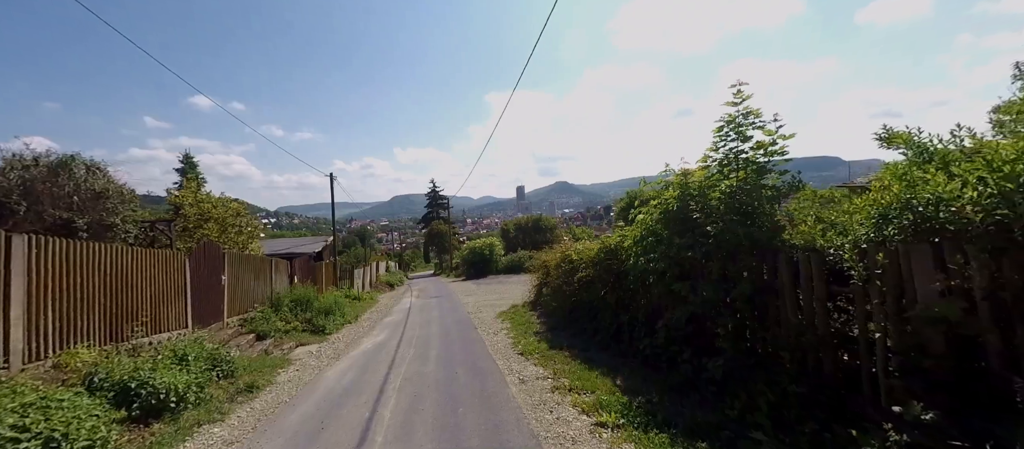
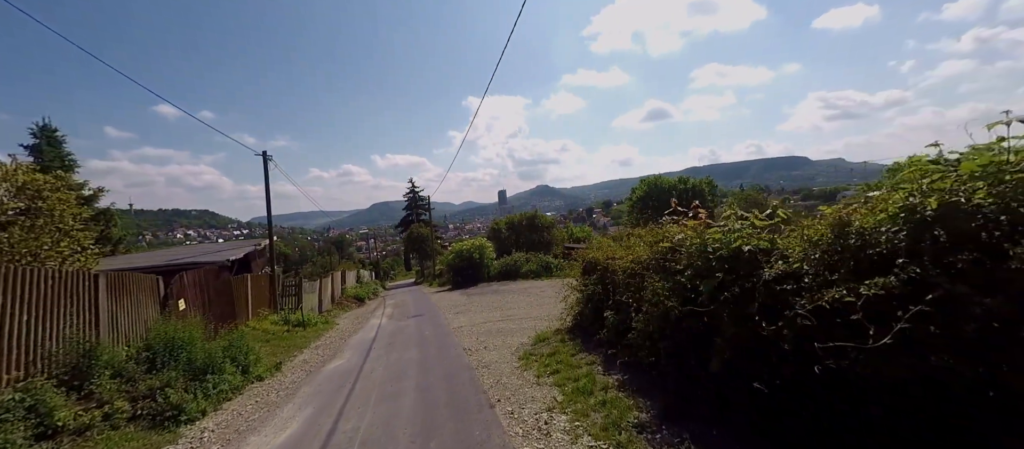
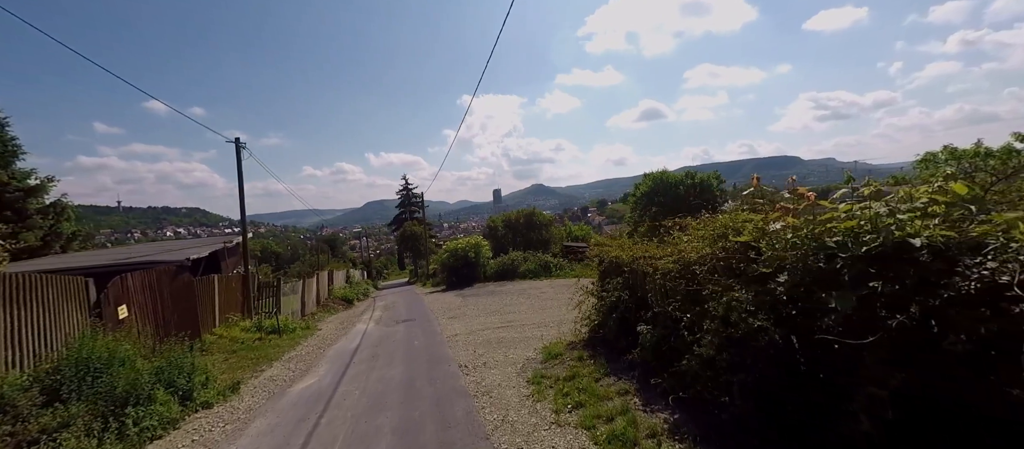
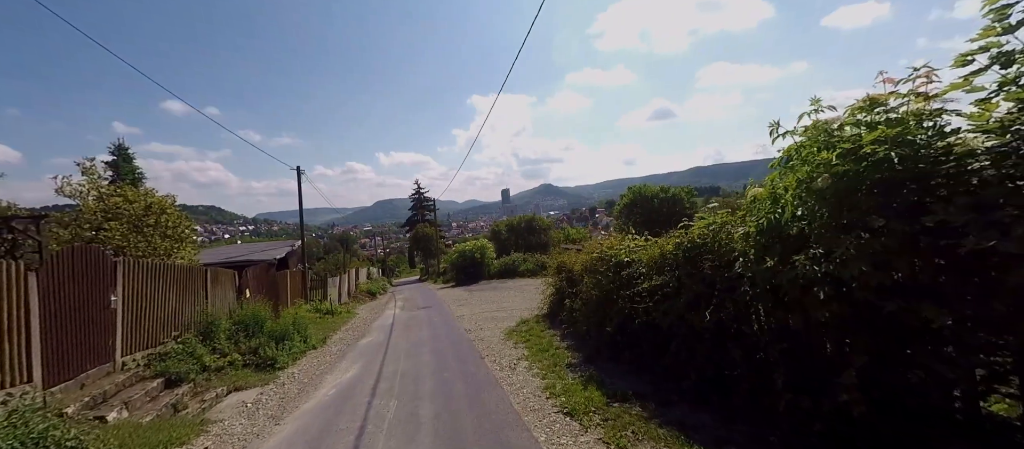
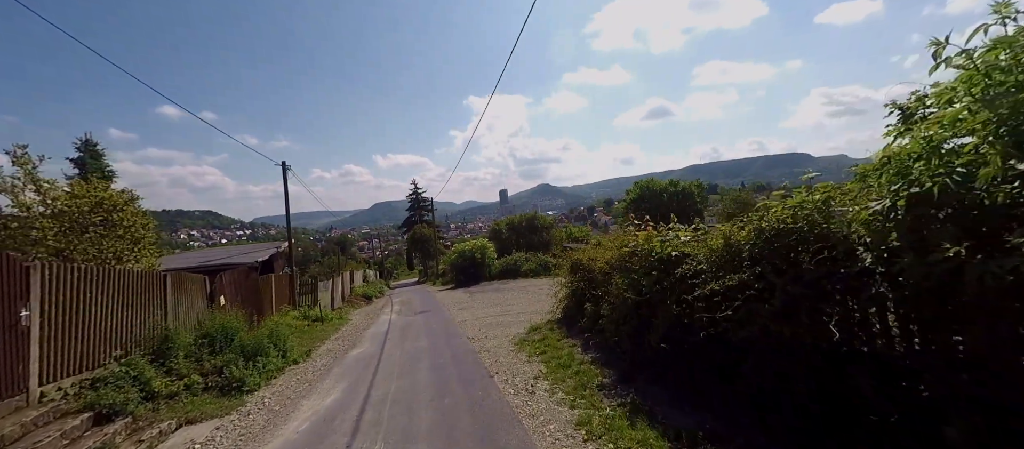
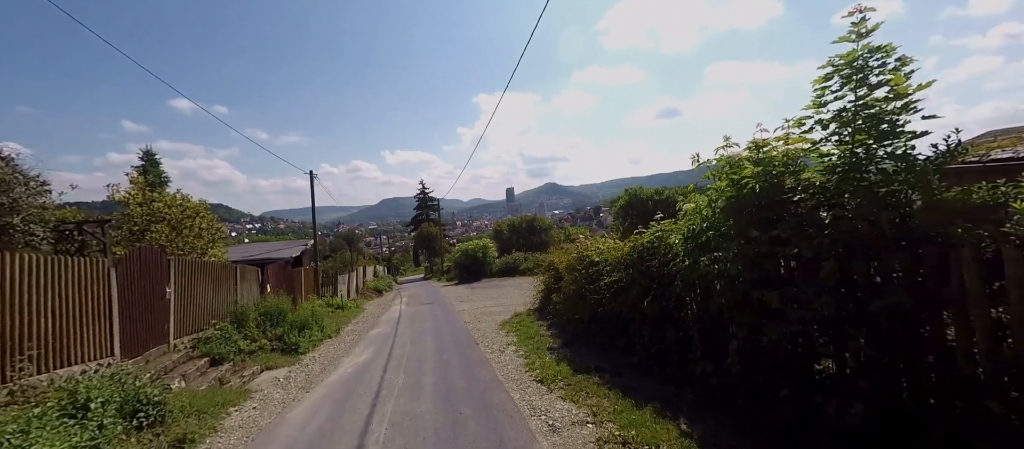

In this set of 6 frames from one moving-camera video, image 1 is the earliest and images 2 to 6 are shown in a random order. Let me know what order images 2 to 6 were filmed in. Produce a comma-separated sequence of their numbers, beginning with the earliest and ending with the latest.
6, 4, 5, 2, 3
